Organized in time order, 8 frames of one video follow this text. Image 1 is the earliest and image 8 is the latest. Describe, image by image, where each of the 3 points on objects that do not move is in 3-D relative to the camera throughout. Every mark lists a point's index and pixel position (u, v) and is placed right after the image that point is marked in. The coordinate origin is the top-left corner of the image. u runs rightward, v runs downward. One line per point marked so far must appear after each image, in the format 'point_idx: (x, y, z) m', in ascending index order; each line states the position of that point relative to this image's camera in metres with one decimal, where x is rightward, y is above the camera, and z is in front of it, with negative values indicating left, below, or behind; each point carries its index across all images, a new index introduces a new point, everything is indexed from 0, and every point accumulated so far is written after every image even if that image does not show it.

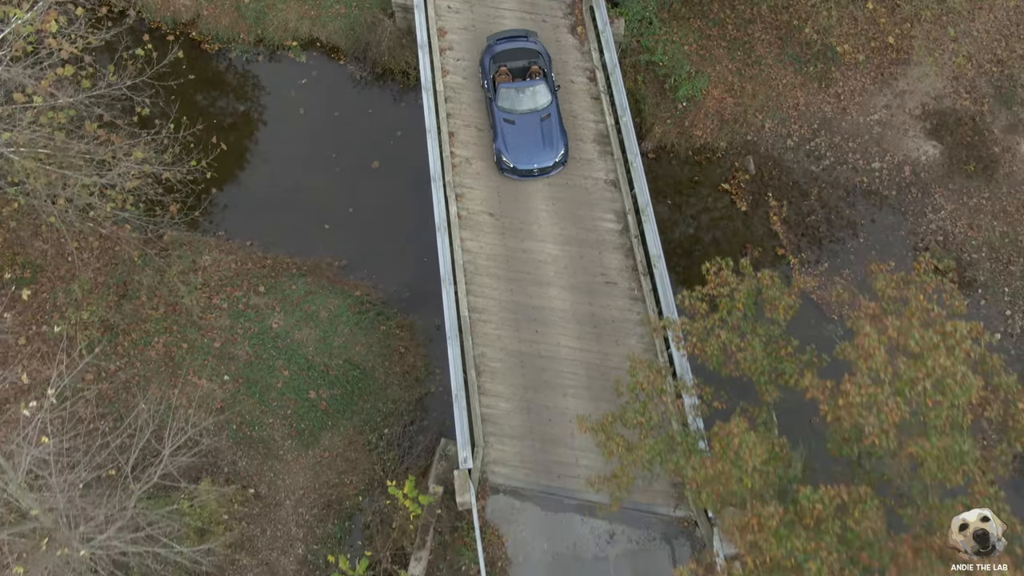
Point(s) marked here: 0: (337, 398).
0: (-3.7, -2.4, +13.1) m
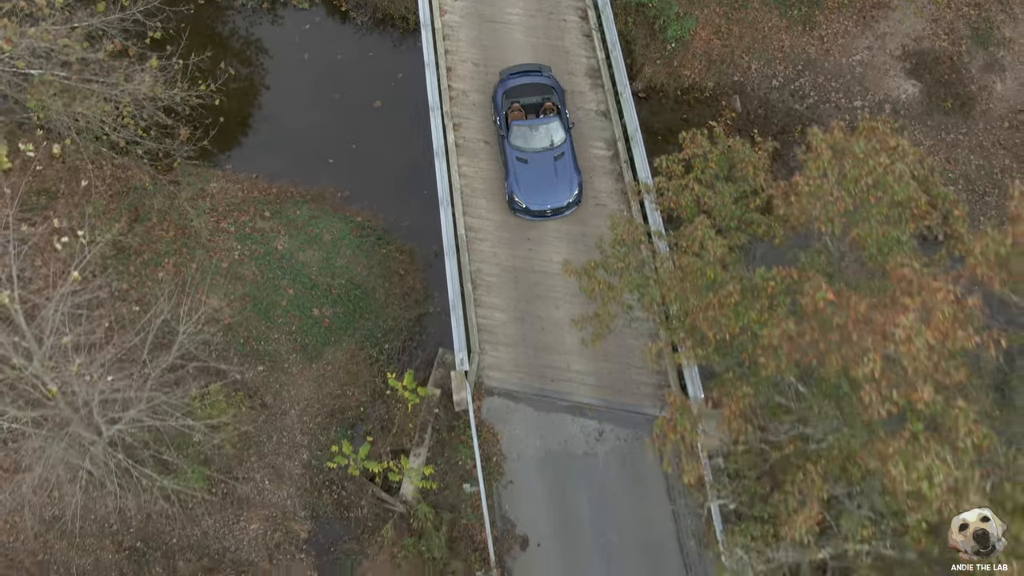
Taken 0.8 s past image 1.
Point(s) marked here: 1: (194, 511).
0: (-3.8, -0.6, +13.8) m
1: (-6.2, -4.4, +12.2) m
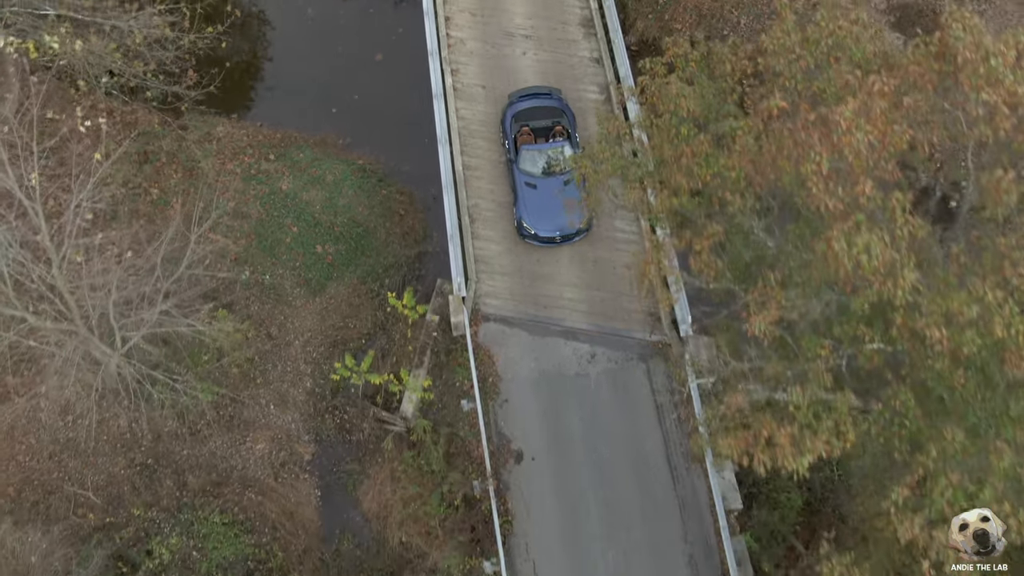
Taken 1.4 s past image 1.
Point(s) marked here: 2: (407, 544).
0: (-3.9, +0.8, +14.3) m
1: (-6.3, -3.0, +12.7) m
2: (-2.0, -5.0, +12.0) m
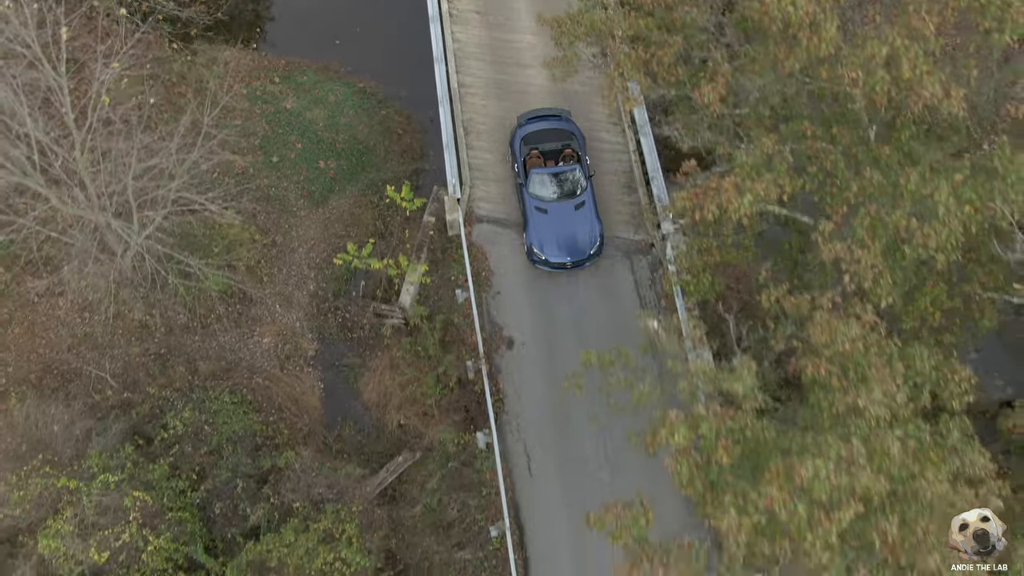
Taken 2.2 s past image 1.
0: (-4.1, +2.9, +15.0) m
1: (-6.5, -0.9, +13.4) m
2: (-2.2, -2.8, +12.7) m
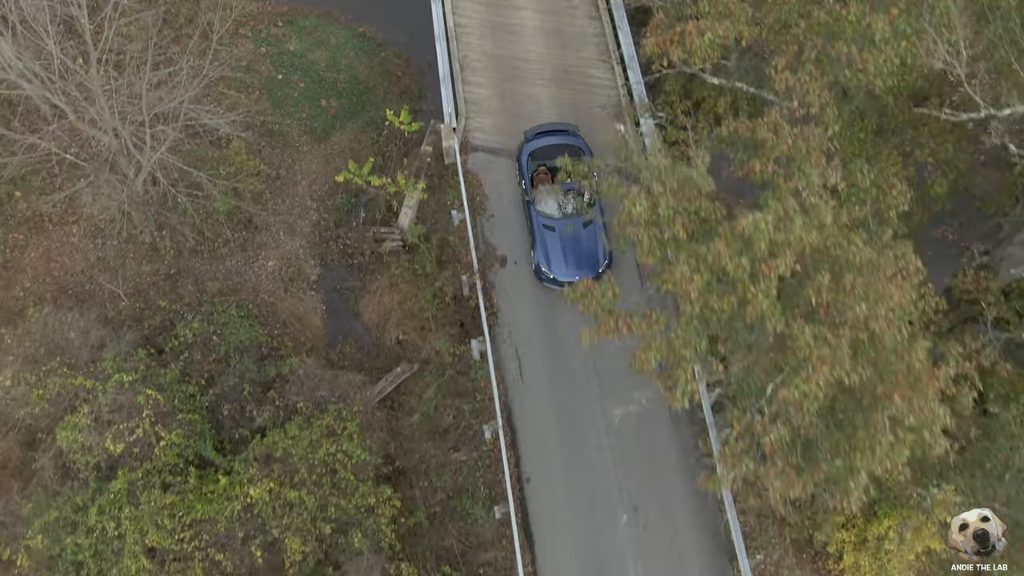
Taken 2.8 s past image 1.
0: (-4.2, +4.6, +15.7) m
1: (-6.6, +0.8, +14.1) m
2: (-2.3, -1.2, +13.4) m
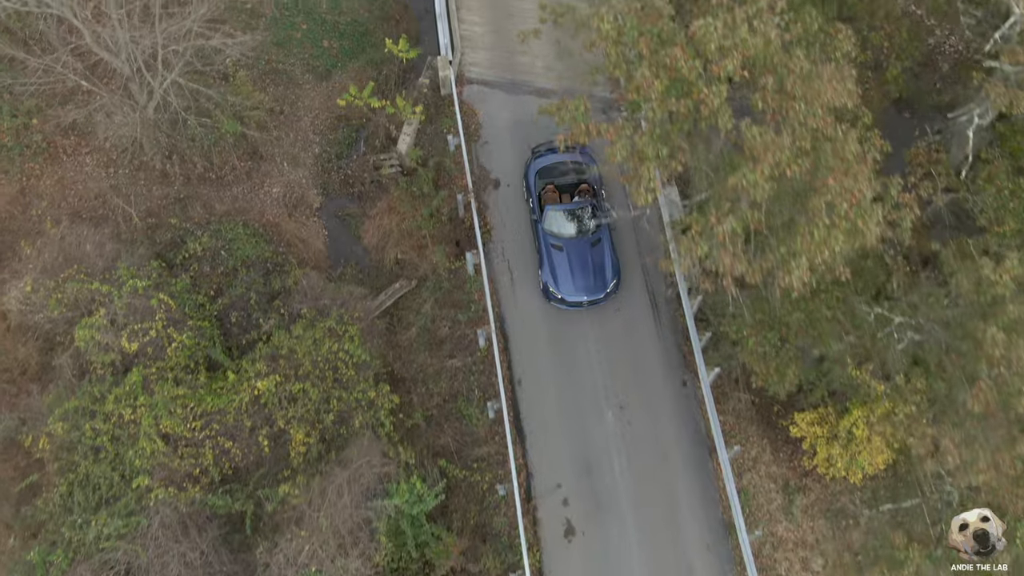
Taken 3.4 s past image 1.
0: (-4.4, +6.4, +16.4) m
1: (-6.8, +2.6, +14.8) m
2: (-2.5, +0.6, +14.1) m
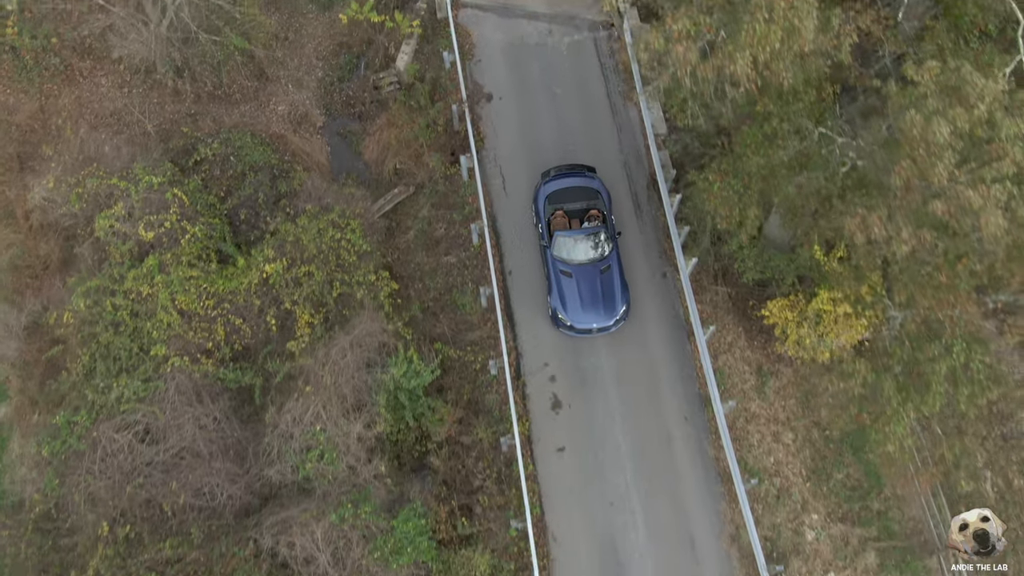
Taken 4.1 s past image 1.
0: (-4.6, +8.6, +17.3) m
1: (-7.0, +4.8, +15.6) m
2: (-2.7, +2.8, +14.9) m
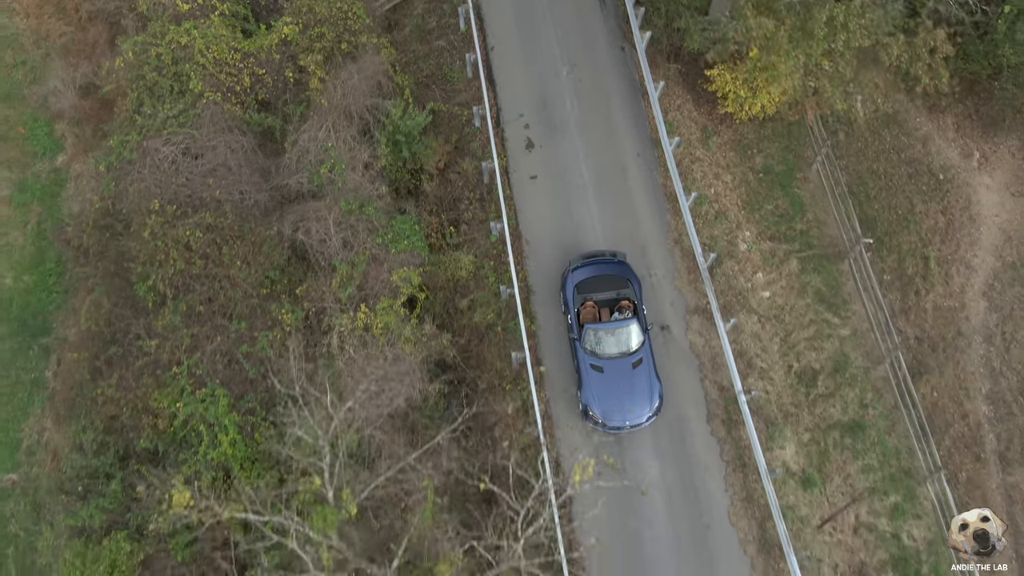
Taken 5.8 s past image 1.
0: (-5.1, +14.3, +19.6) m
1: (-7.5, +10.5, +18.0) m
2: (-3.2, +8.6, +17.2) m
